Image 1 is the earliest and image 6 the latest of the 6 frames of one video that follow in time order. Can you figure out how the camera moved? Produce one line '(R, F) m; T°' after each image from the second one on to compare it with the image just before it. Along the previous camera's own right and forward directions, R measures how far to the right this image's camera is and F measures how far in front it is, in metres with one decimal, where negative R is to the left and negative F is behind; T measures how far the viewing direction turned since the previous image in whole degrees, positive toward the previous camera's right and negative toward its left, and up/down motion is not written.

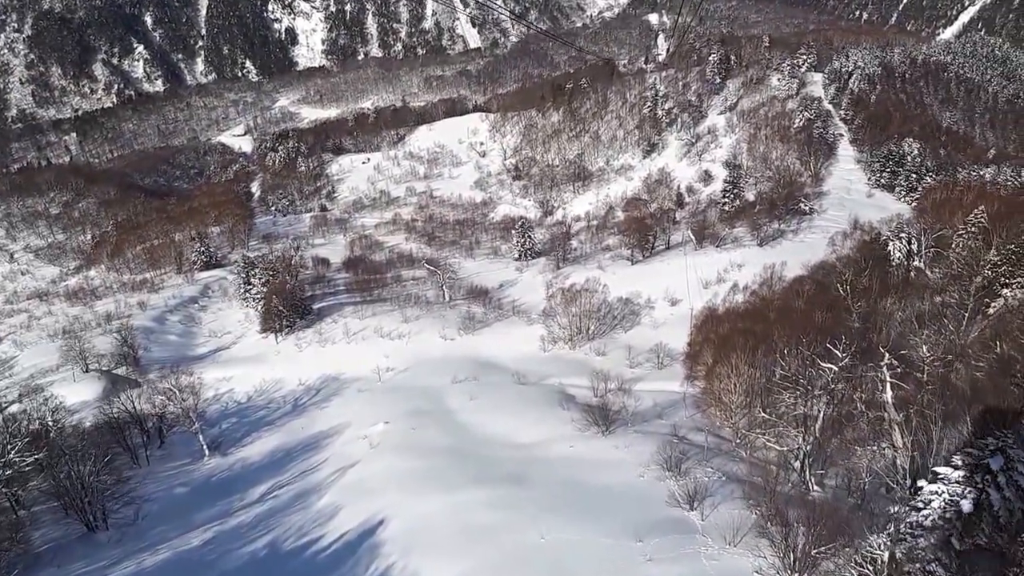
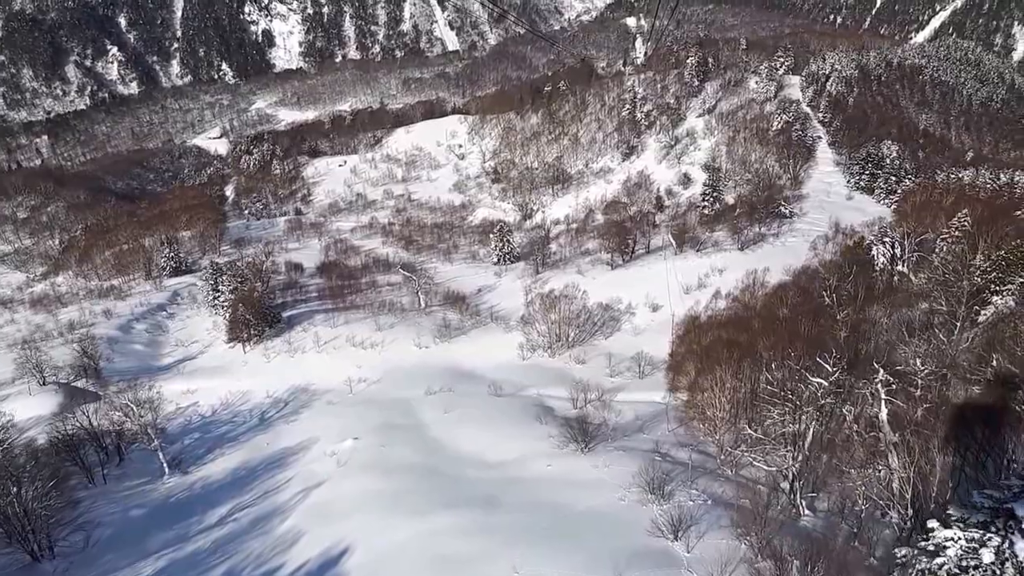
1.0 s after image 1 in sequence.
(+0.1, +0.9) m; +1°
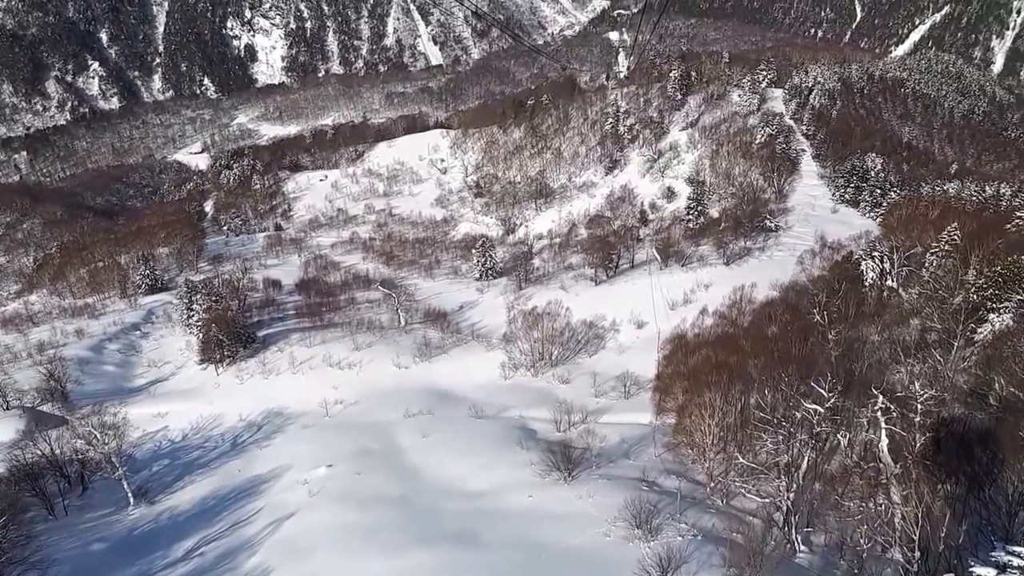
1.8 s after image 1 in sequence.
(+0.1, +0.8) m; +1°
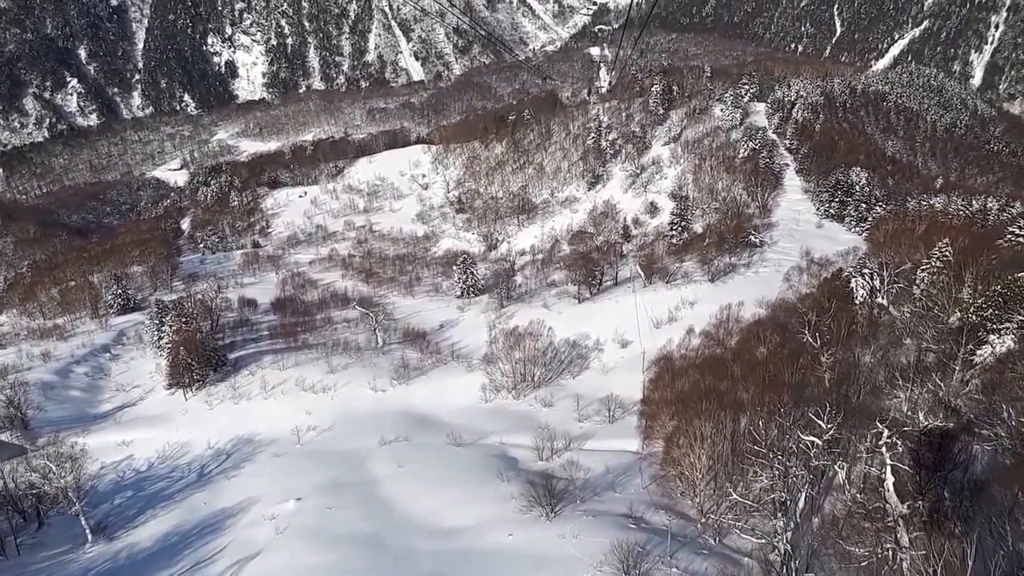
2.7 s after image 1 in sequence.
(+0.1, +1.0) m; +1°
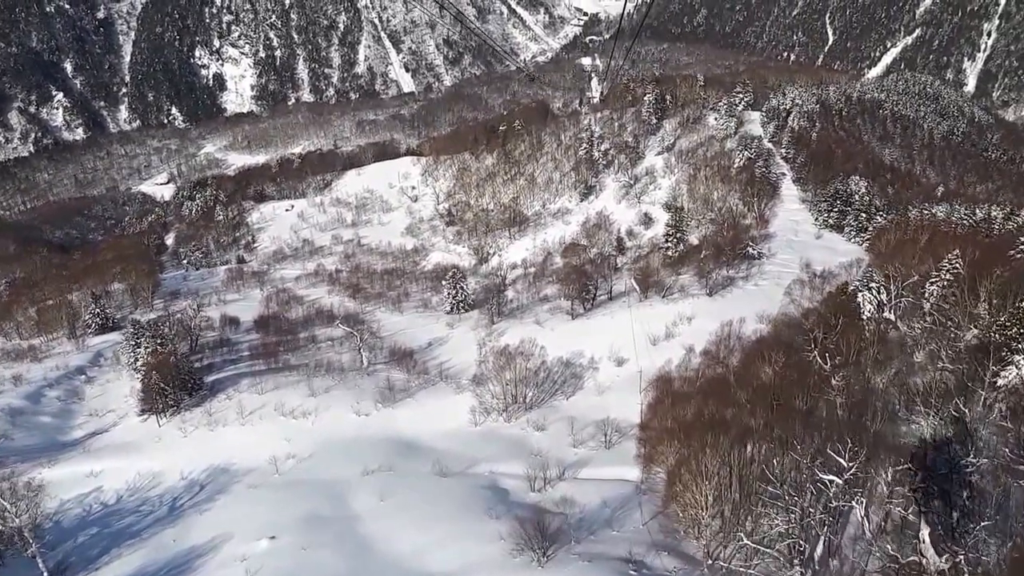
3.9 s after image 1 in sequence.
(+0.1, +1.4) m; 0°
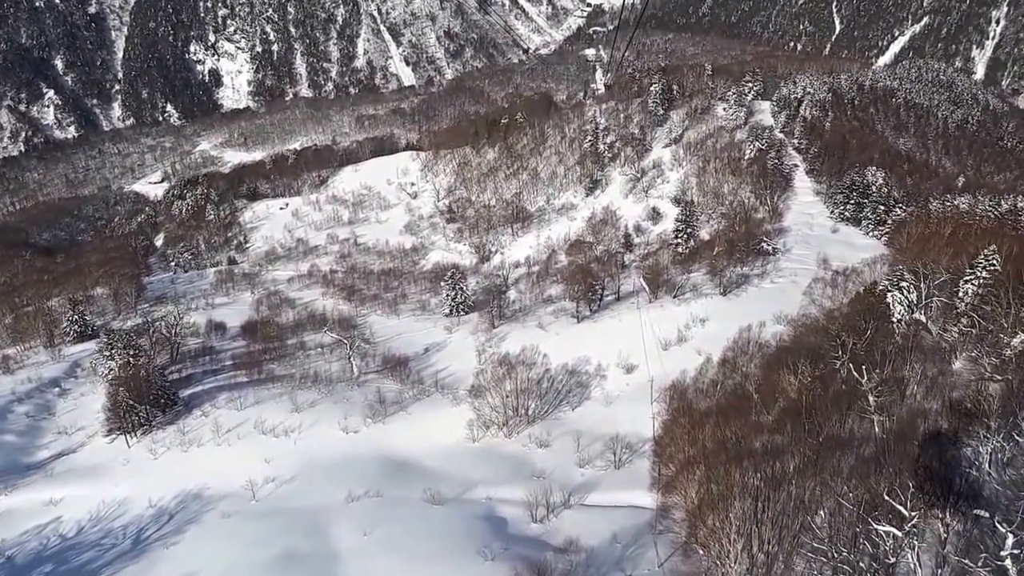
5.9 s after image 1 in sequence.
(+0.2, +2.4) m; 0°
